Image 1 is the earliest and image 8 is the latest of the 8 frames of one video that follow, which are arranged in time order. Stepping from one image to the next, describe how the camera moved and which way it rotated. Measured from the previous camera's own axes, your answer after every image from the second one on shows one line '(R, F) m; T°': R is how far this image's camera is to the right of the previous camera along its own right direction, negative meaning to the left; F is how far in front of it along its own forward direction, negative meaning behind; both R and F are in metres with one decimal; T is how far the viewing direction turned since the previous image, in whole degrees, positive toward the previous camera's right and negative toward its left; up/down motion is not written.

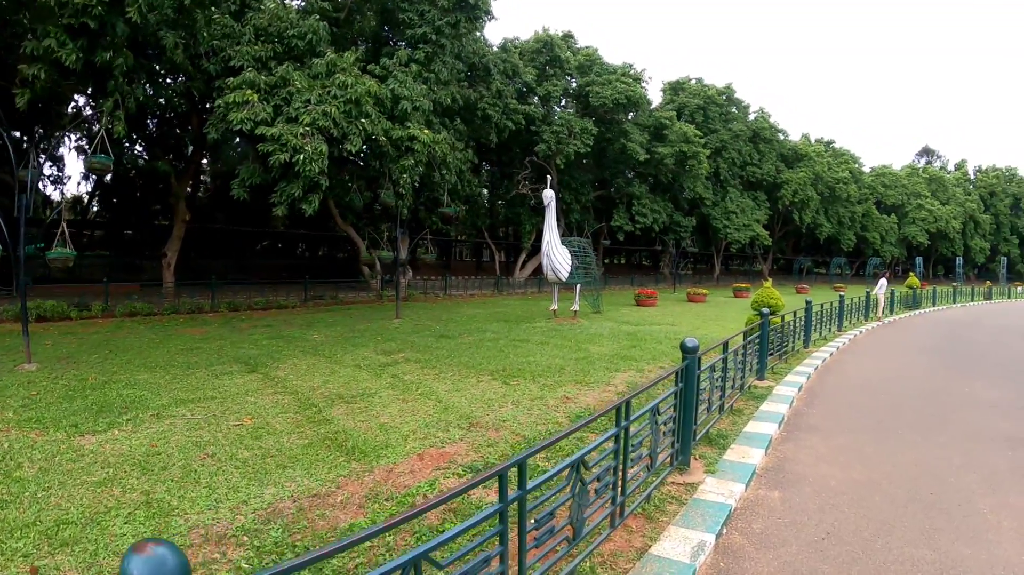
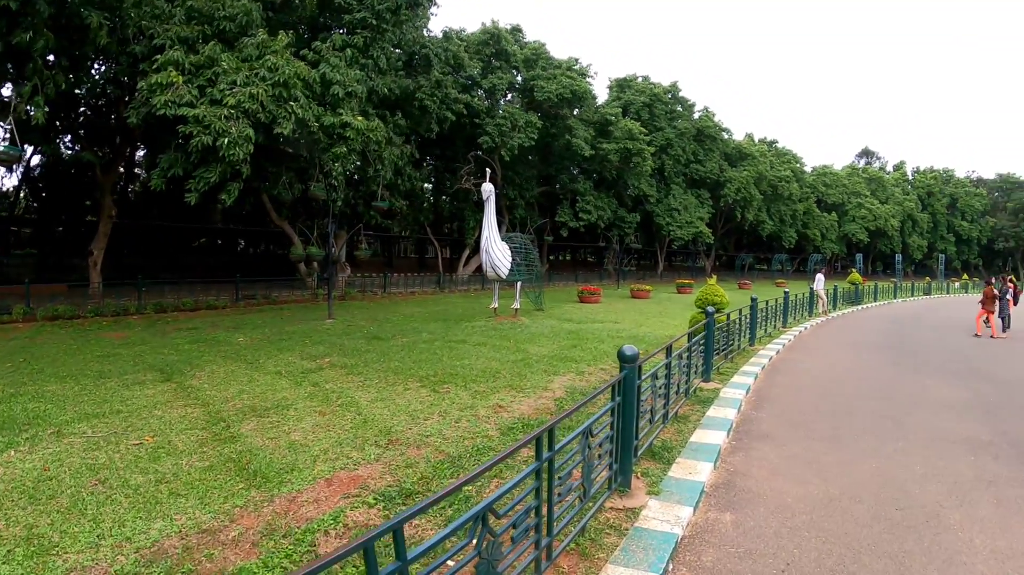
(+0.1, +0.5) m; +3°
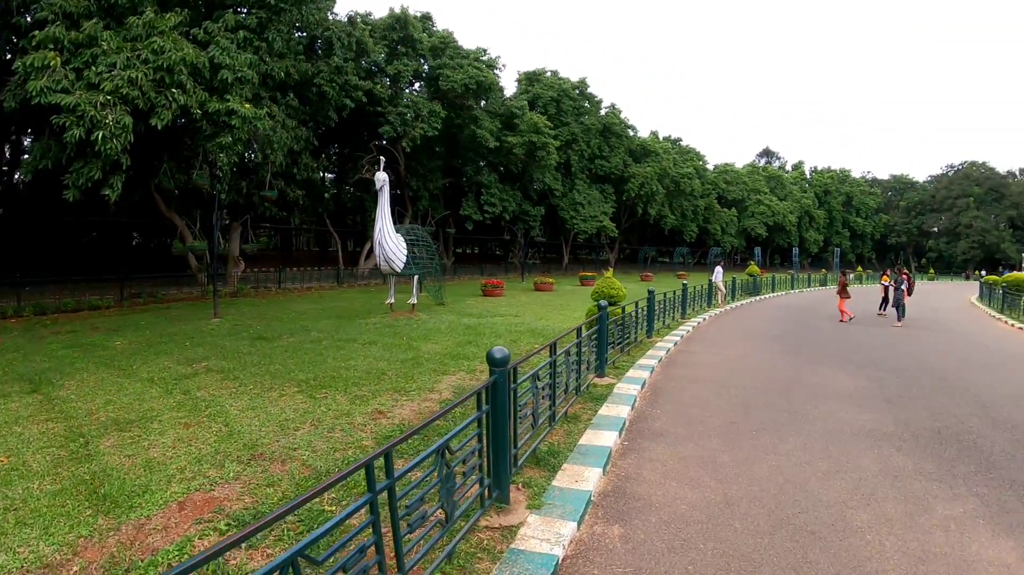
(+0.2, +0.4) m; +6°
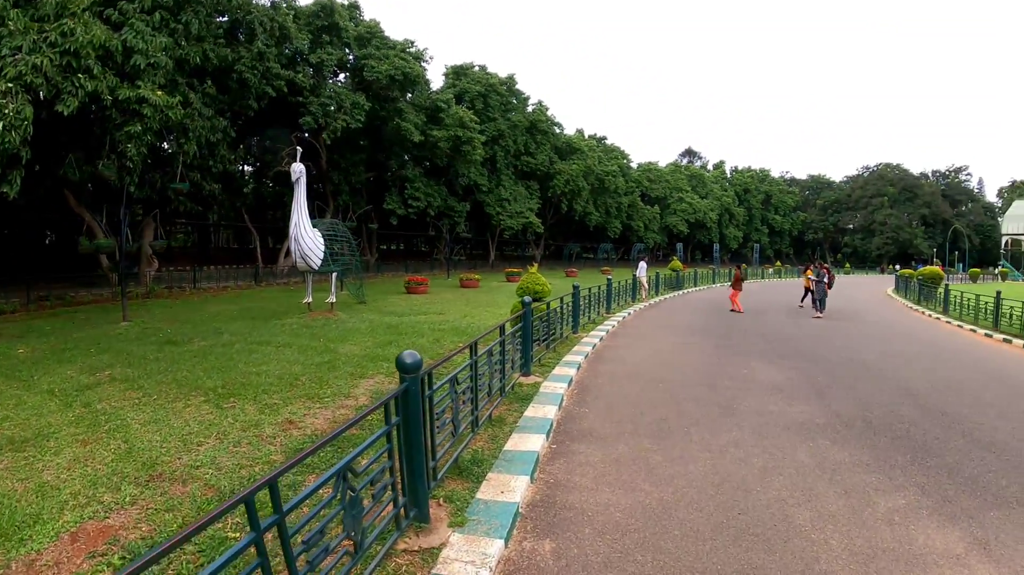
(0.0, +0.3) m; +5°
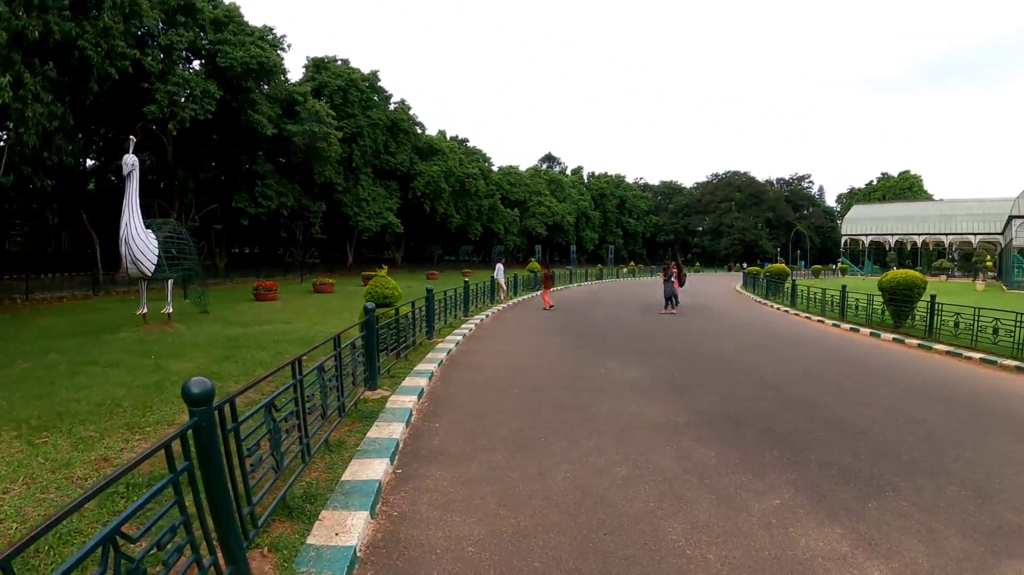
(+0.1, +0.4) m; +9°
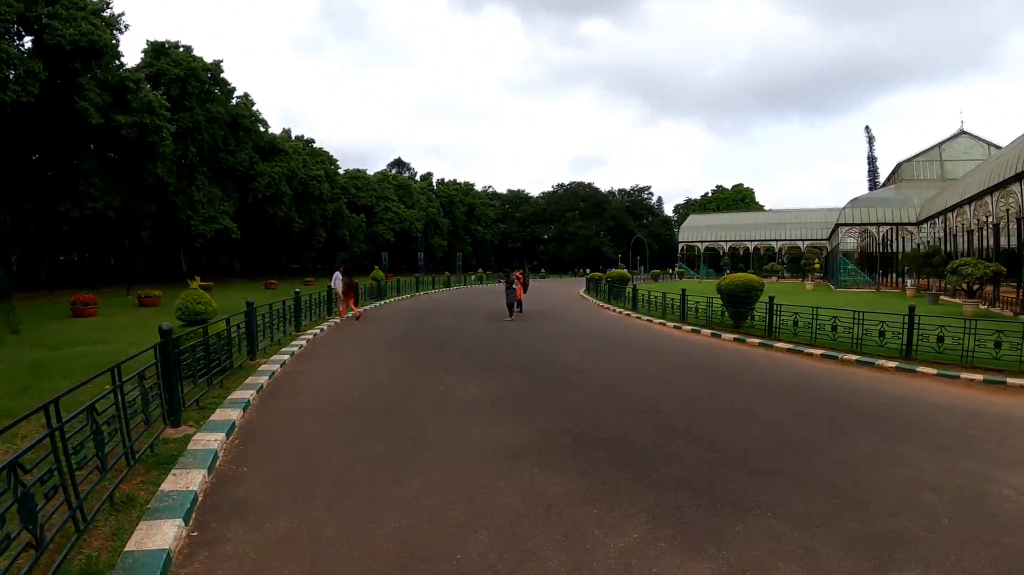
(+0.1, +0.4) m; +9°
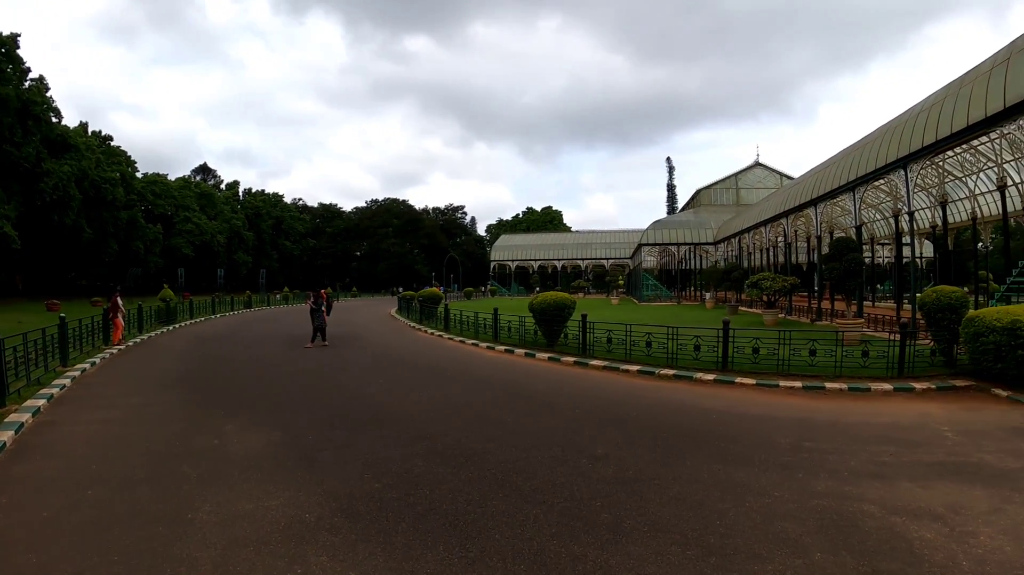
(-0.1, +0.3) m; +12°
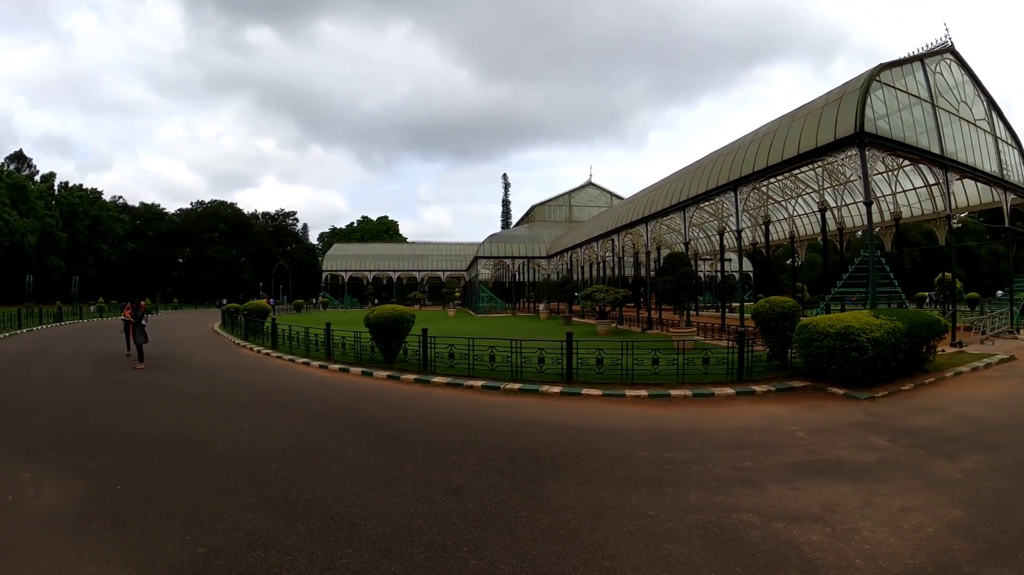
(-0.1, +0.1) m; +11°
